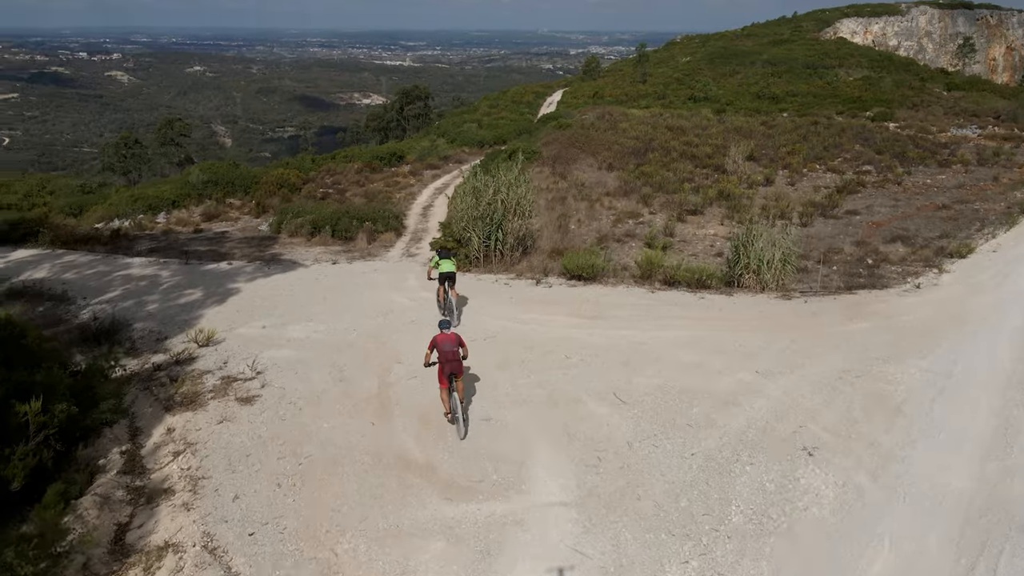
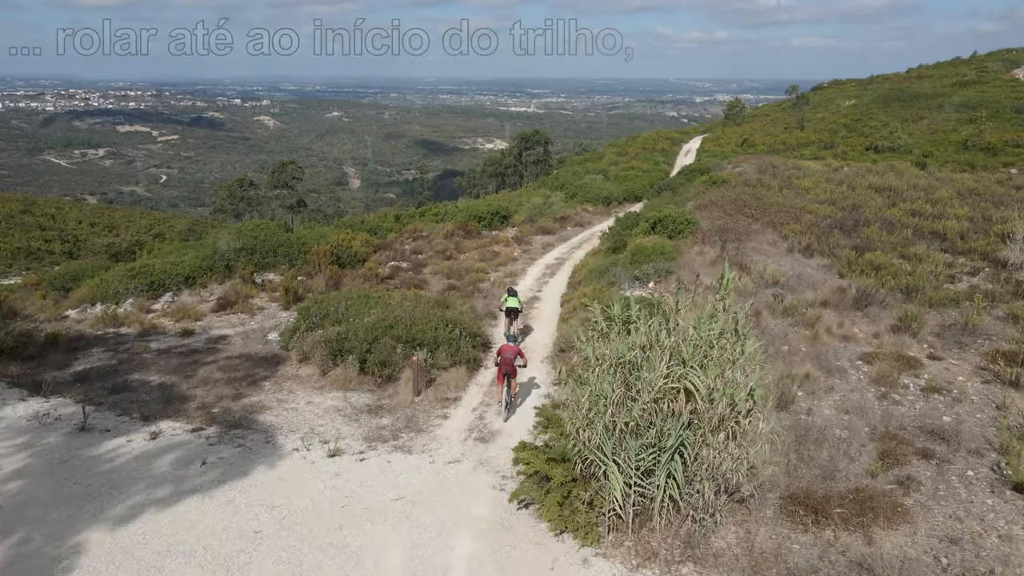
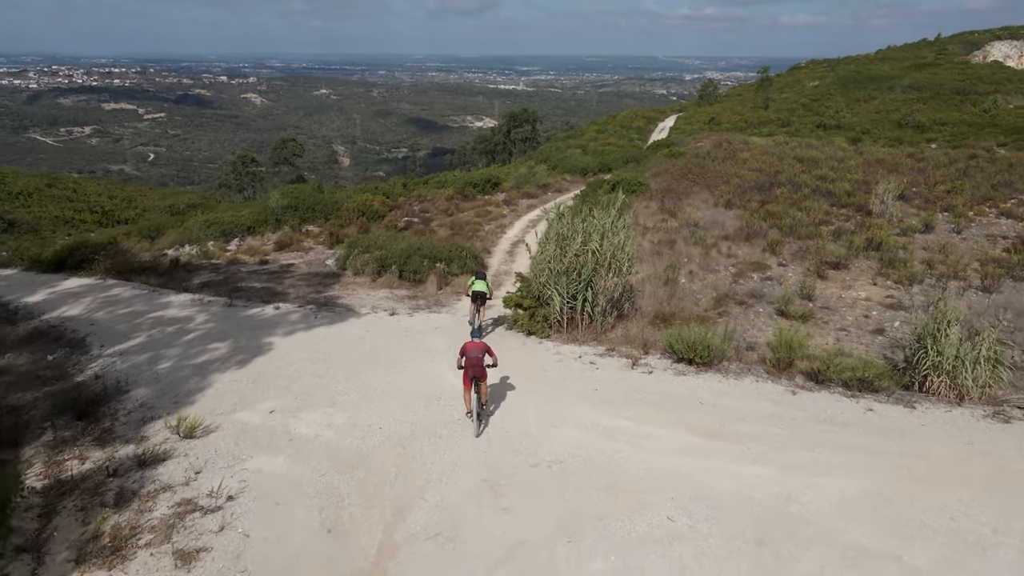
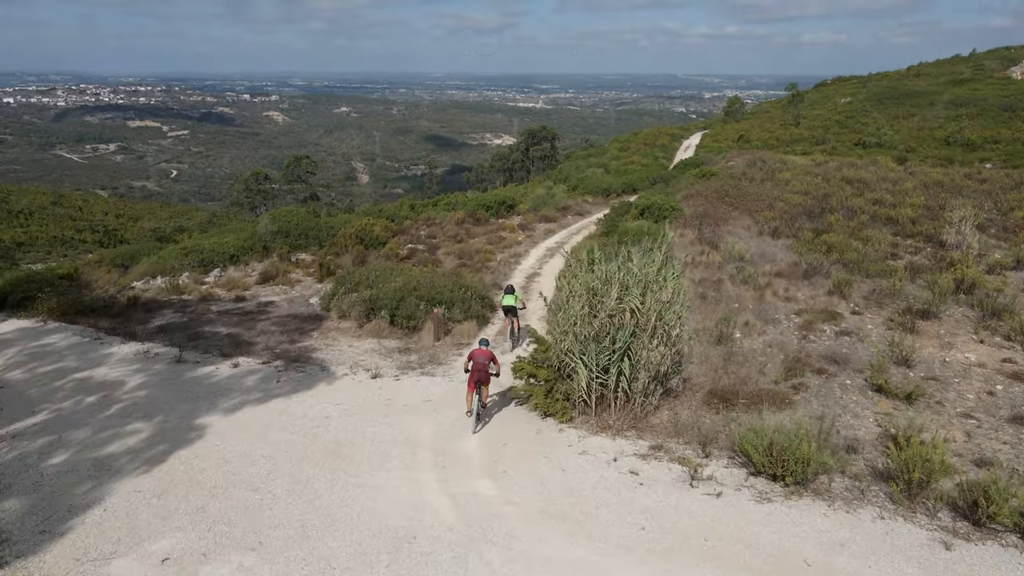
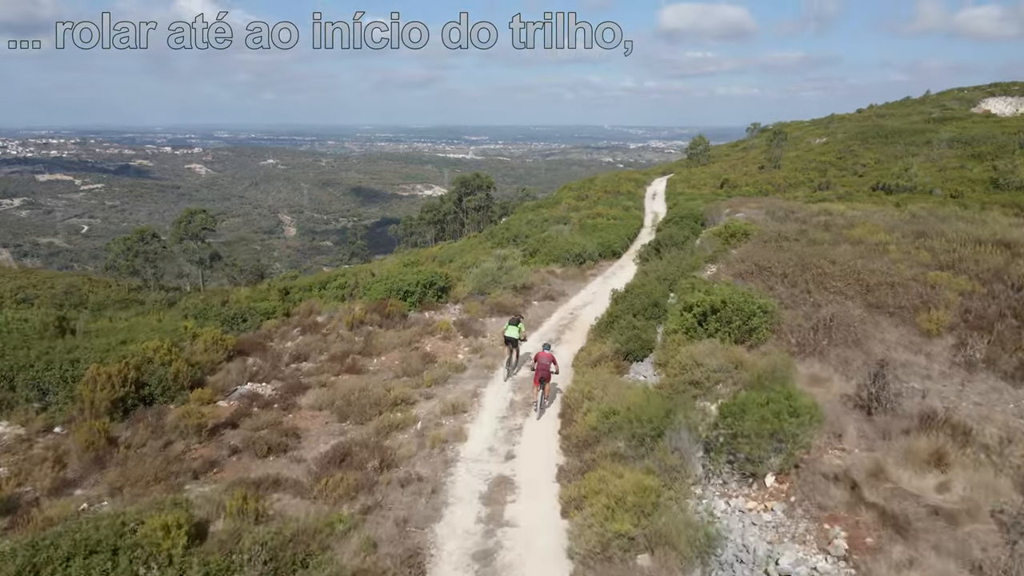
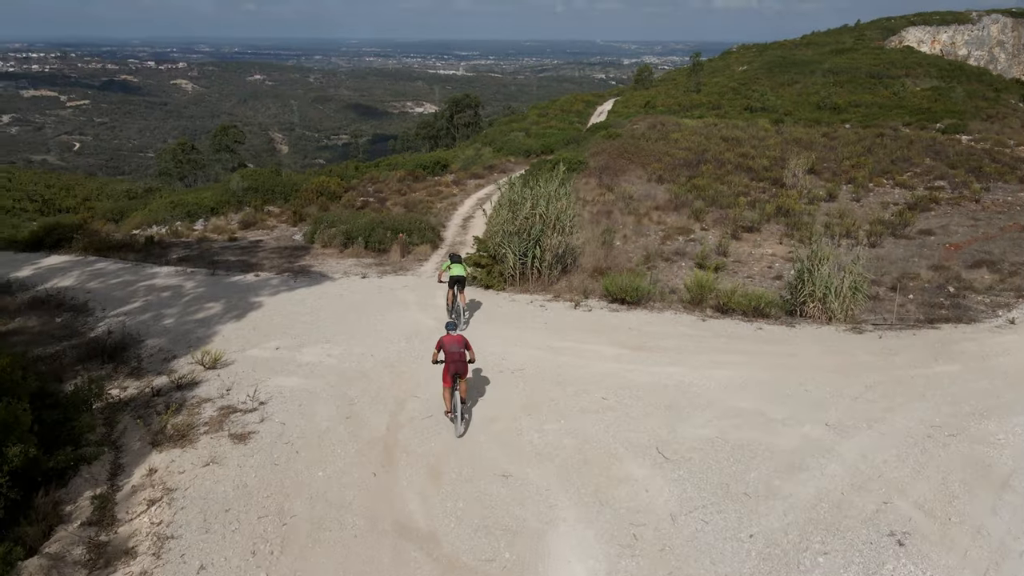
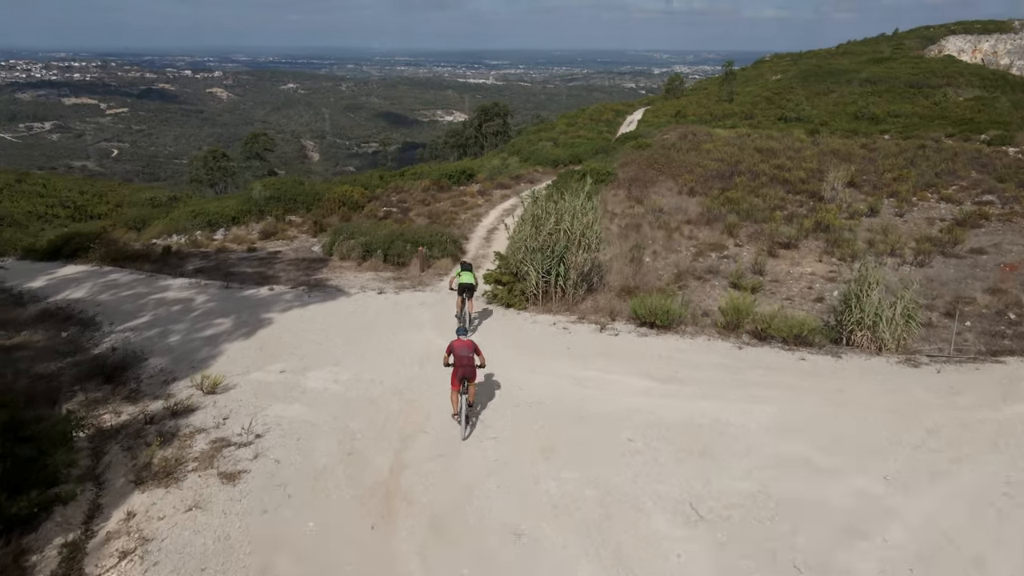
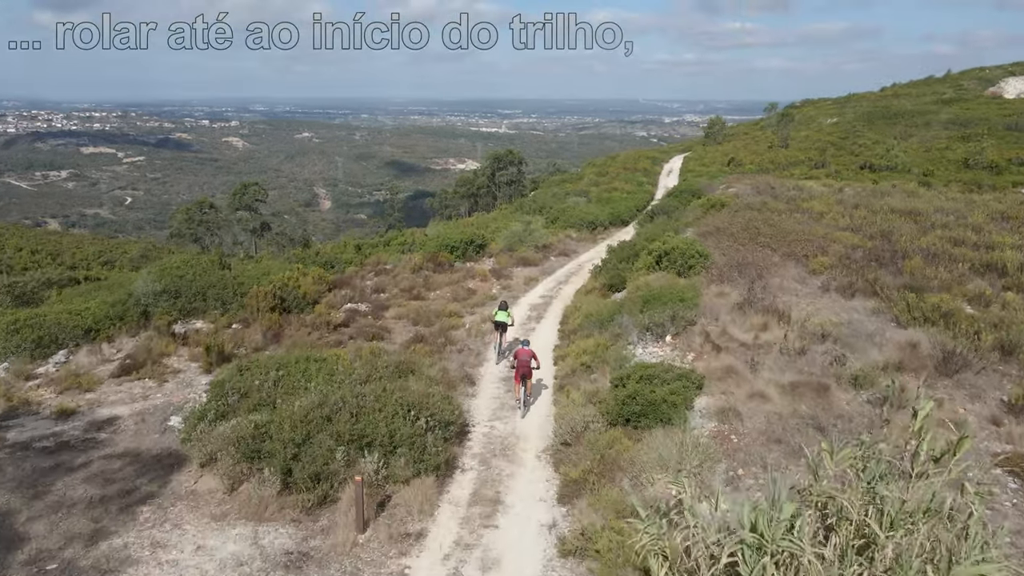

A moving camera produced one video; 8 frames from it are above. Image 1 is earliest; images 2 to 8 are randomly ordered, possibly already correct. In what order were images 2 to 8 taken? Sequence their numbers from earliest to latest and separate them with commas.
6, 7, 3, 4, 2, 8, 5
